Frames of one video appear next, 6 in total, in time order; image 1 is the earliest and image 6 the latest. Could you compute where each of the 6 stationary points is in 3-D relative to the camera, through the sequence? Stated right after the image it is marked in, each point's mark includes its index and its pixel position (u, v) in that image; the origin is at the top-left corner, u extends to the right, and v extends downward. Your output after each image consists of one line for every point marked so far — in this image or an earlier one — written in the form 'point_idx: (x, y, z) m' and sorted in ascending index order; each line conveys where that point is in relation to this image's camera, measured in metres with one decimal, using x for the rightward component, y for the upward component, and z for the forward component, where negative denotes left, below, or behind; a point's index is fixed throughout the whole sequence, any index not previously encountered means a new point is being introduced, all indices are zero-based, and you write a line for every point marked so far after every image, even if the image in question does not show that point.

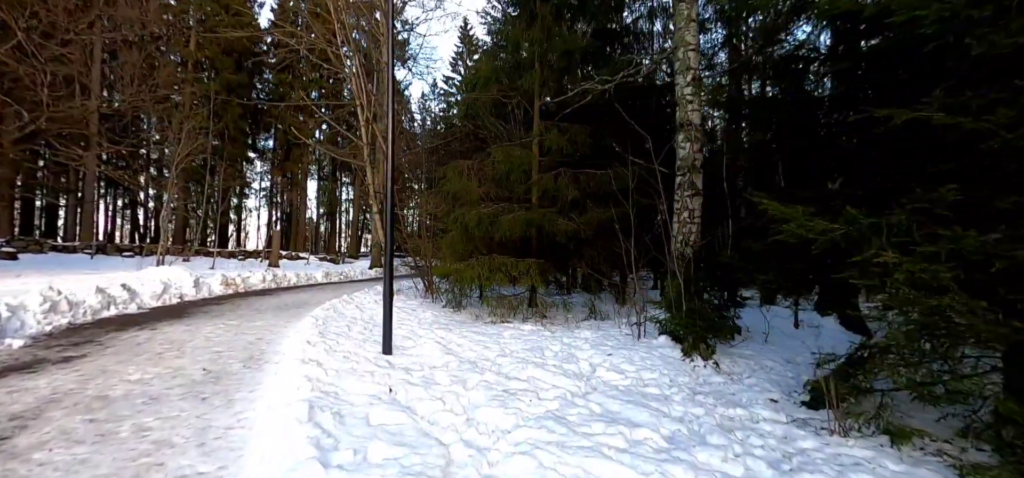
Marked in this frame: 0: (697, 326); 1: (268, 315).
0: (+2.3, -1.1, +5.8) m
1: (-4.1, -1.3, +7.8) m
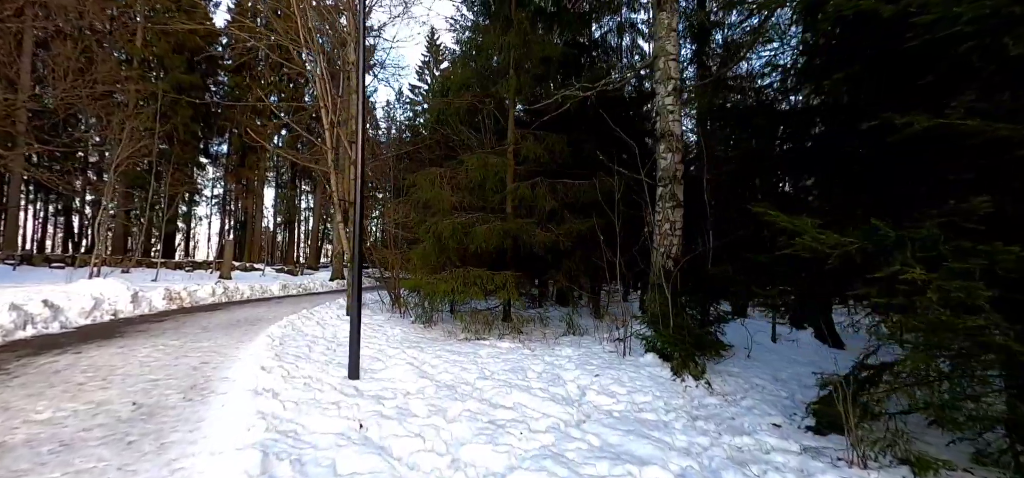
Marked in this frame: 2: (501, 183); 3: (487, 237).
0: (+2.1, -1.2, +5.6) m
1: (-4.5, -1.5, +7.1) m
2: (-0.2, +1.1, +9.0) m
3: (-0.4, 0.0, +8.0) m
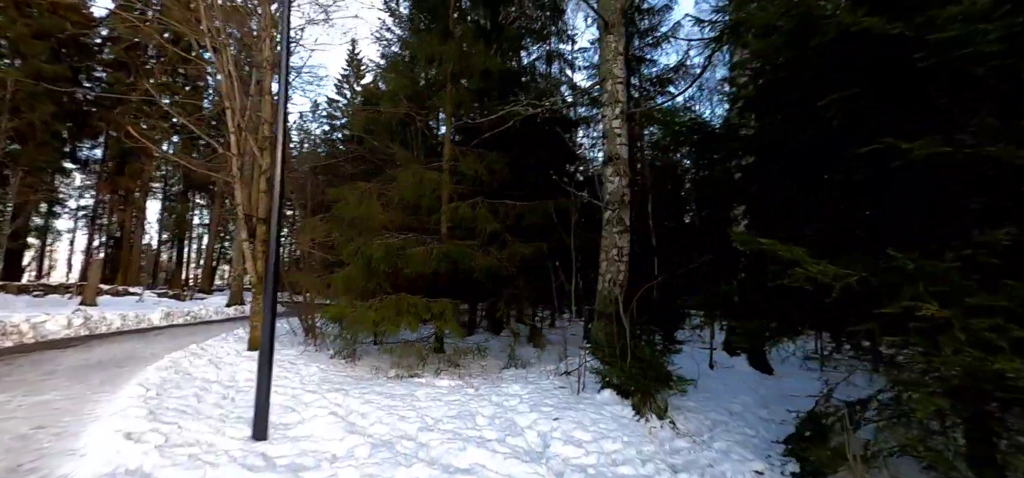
0: (+1.5, -1.5, +5.2) m
1: (-5.2, -1.7, +5.5) m
2: (-1.3, +0.7, +8.2) m
3: (-1.4, -0.4, +7.2) m
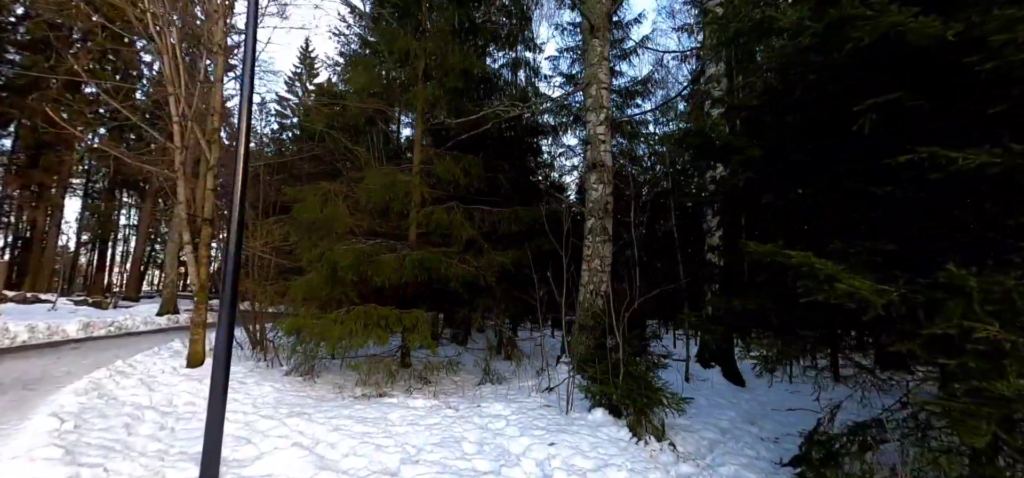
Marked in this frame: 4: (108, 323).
0: (+1.4, -1.6, +4.9) m
1: (-5.3, -1.7, +4.5) m
2: (-1.7, +0.5, +7.7) m
3: (-1.7, -0.4, +6.6) m
4: (-12.9, -2.7, +15.0) m
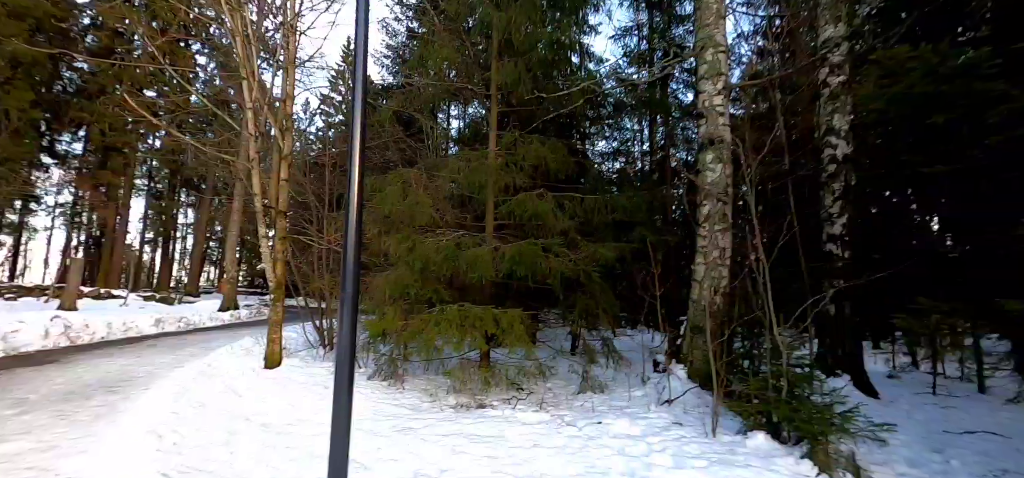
0: (+2.6, -1.5, +3.9) m
1: (-4.1, -1.6, +4.1) m
2: (-0.3, +0.7, +6.9) m
3: (-0.3, -0.3, +5.9) m
4: (-10.8, -2.6, +15.2) m
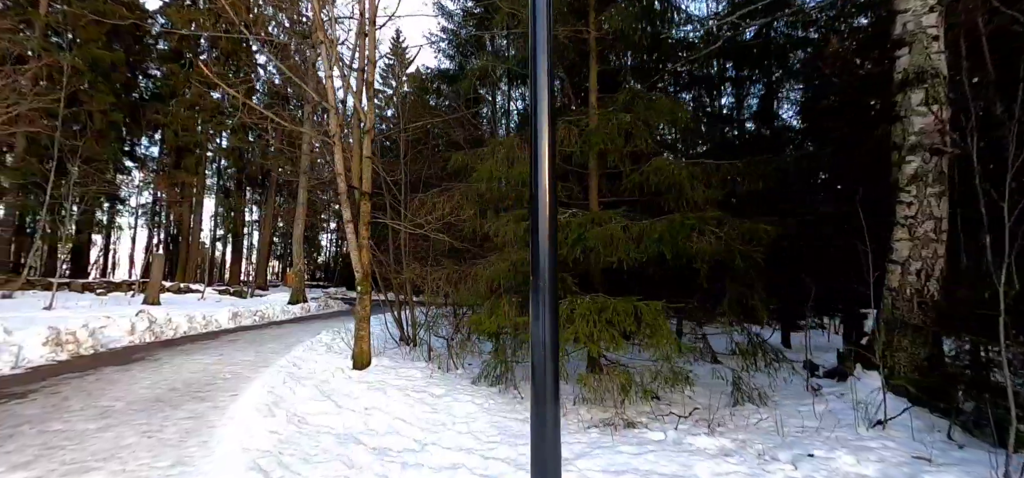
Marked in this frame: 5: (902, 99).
0: (+3.9, -1.2, +2.5) m
1: (-2.8, -1.5, +3.3) m
2: (+1.3, +0.9, +5.7) m
3: (+1.2, -0.1, +4.7) m
4: (-8.3, -2.3, +15.0) m
5: (+4.0, +1.5, +4.9) m
